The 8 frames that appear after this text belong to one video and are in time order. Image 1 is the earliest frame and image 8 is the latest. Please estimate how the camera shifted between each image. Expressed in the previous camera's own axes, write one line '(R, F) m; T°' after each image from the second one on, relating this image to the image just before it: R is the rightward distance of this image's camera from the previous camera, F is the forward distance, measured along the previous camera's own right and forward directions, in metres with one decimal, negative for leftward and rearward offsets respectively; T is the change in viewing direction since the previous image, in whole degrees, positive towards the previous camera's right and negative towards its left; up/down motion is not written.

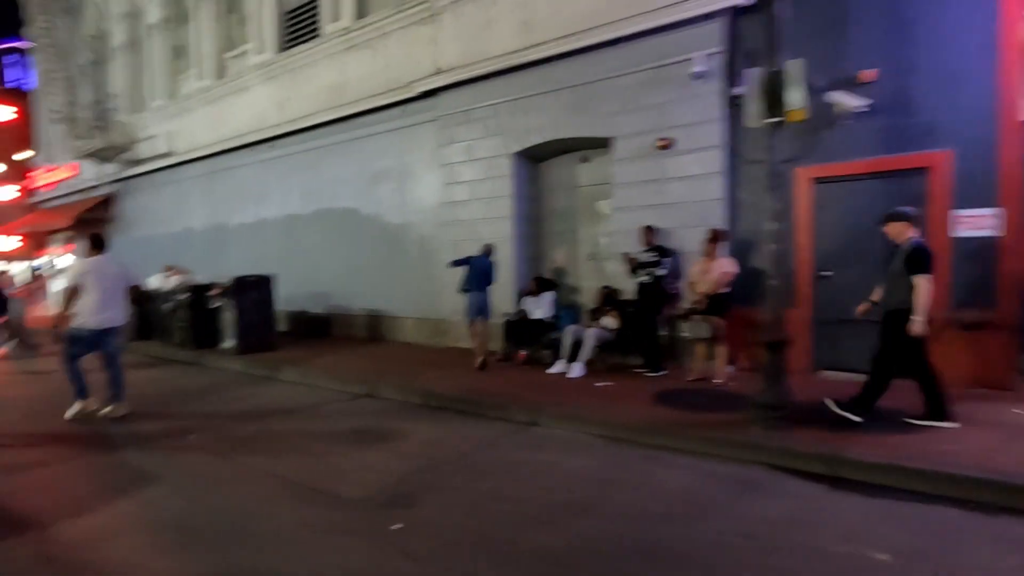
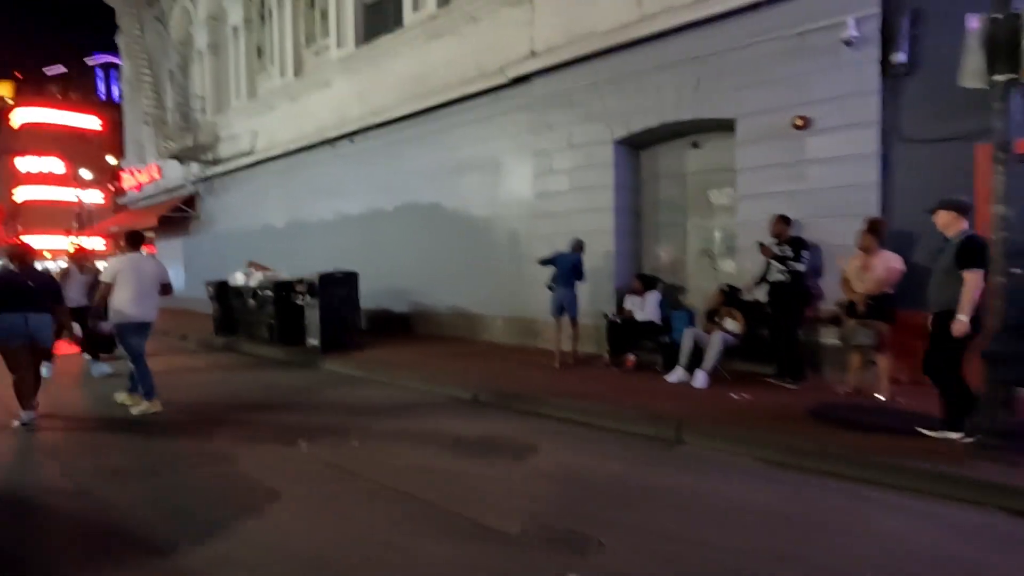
(-0.9, +0.7) m; -5°
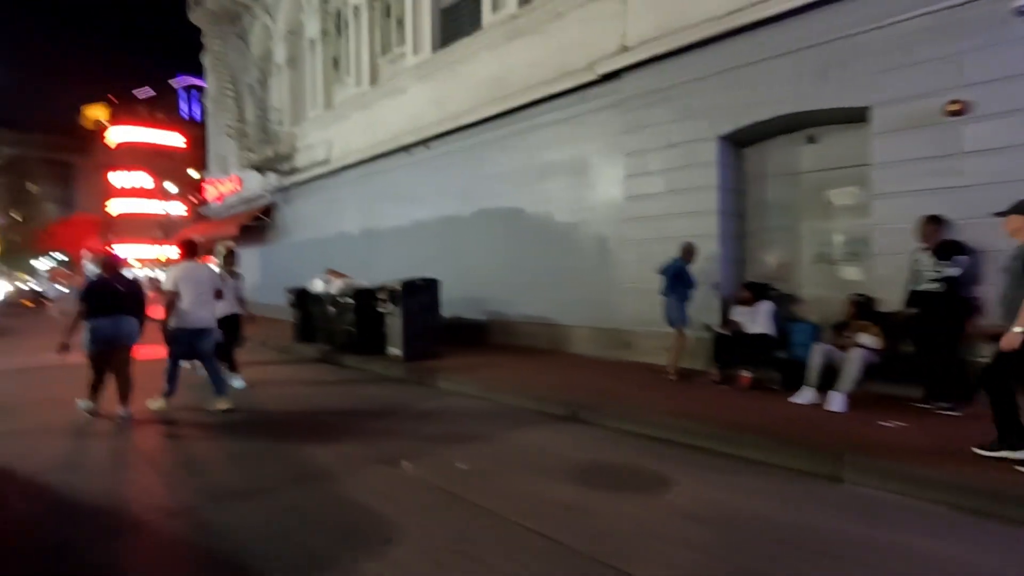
(-0.7, +0.5) m; -6°
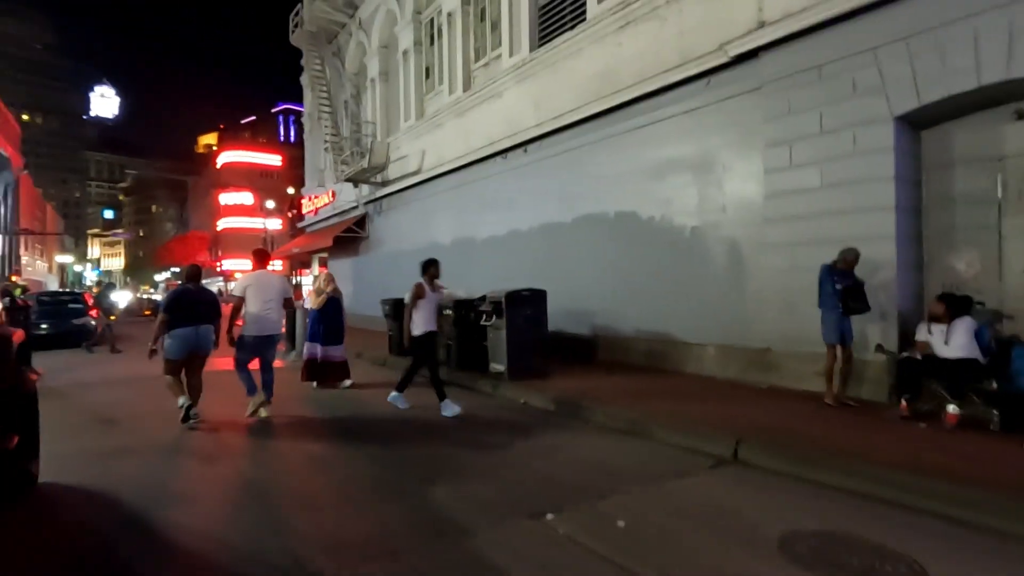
(-0.7, +0.9) m; -8°
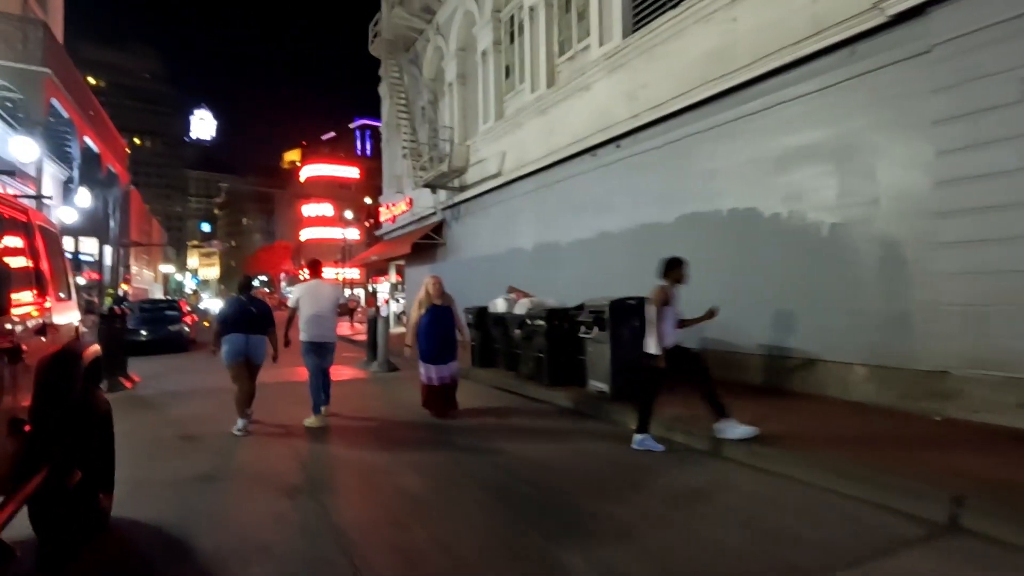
(-0.6, +1.0) m; -7°
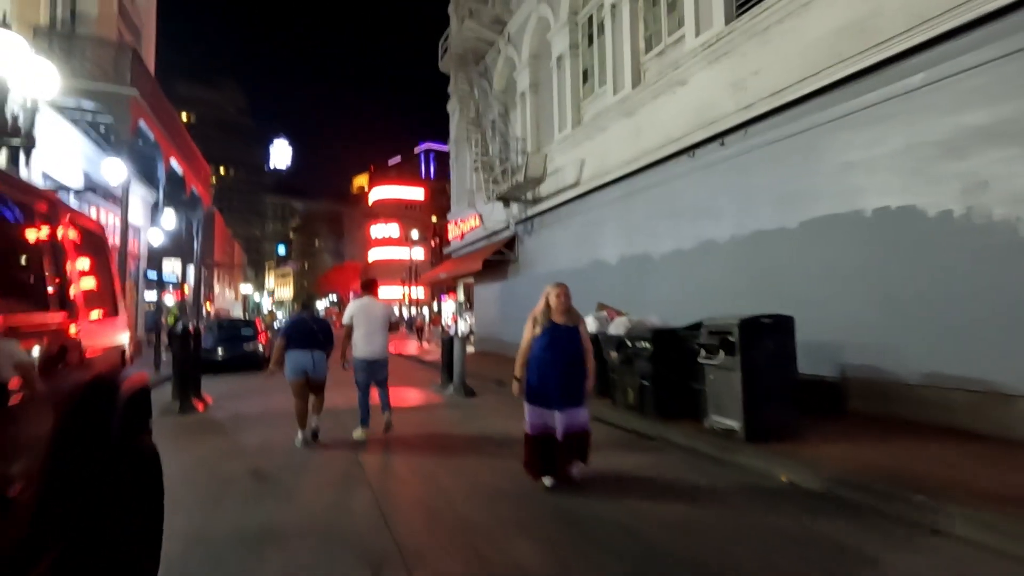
(-0.6, +1.2) m; -6°
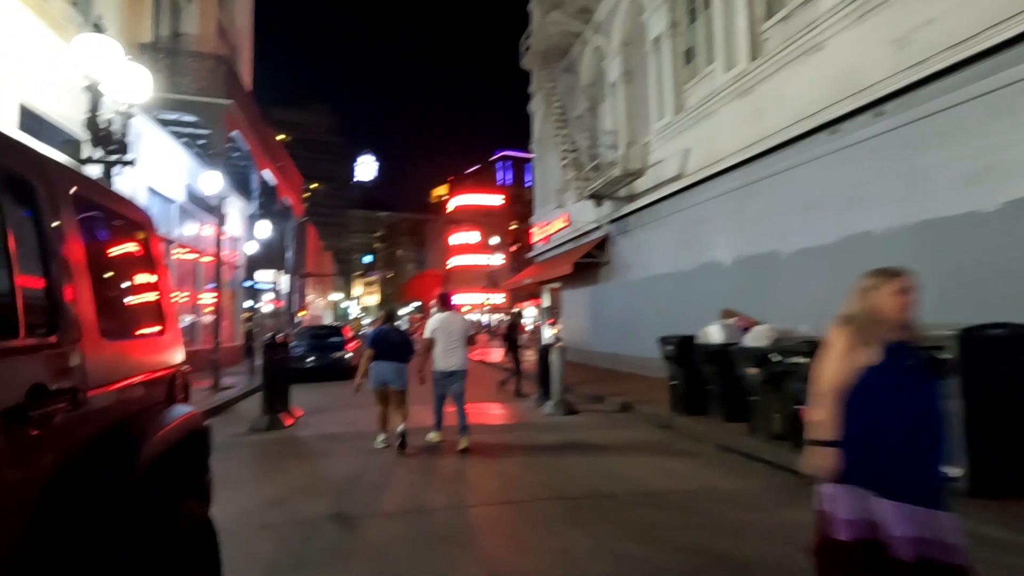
(-0.6, +1.2) m; -8°
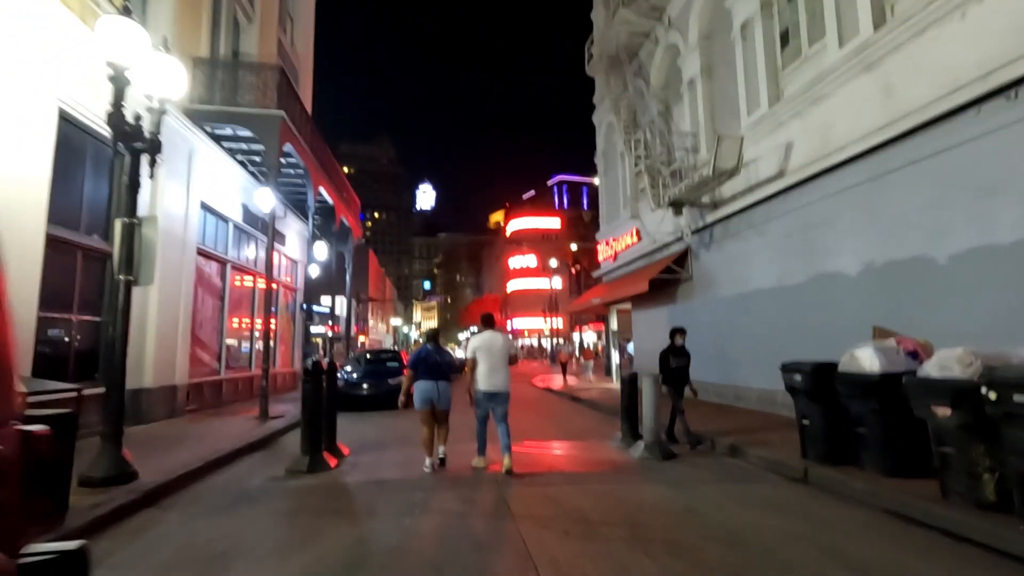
(-0.4, +1.7) m; -6°
